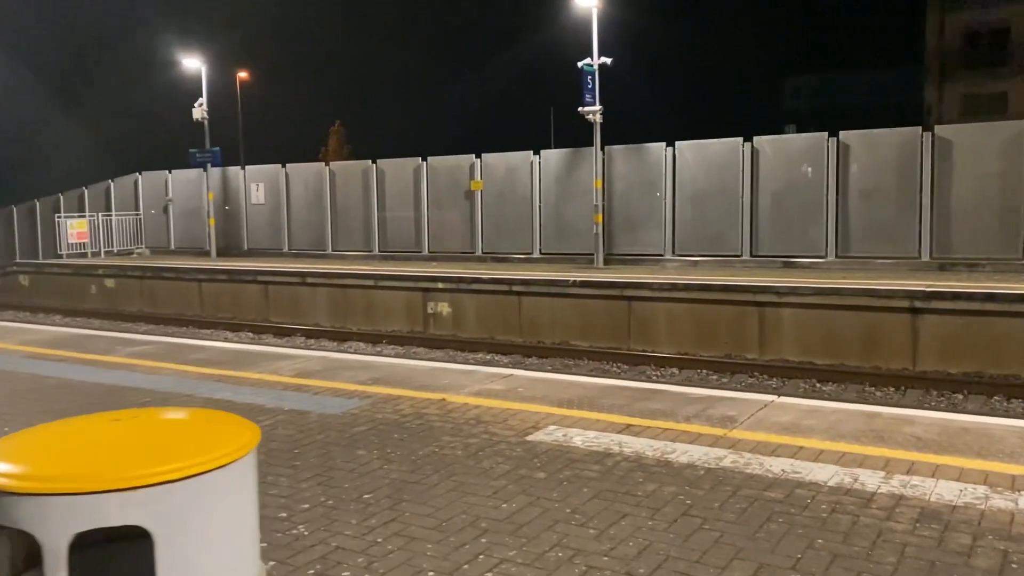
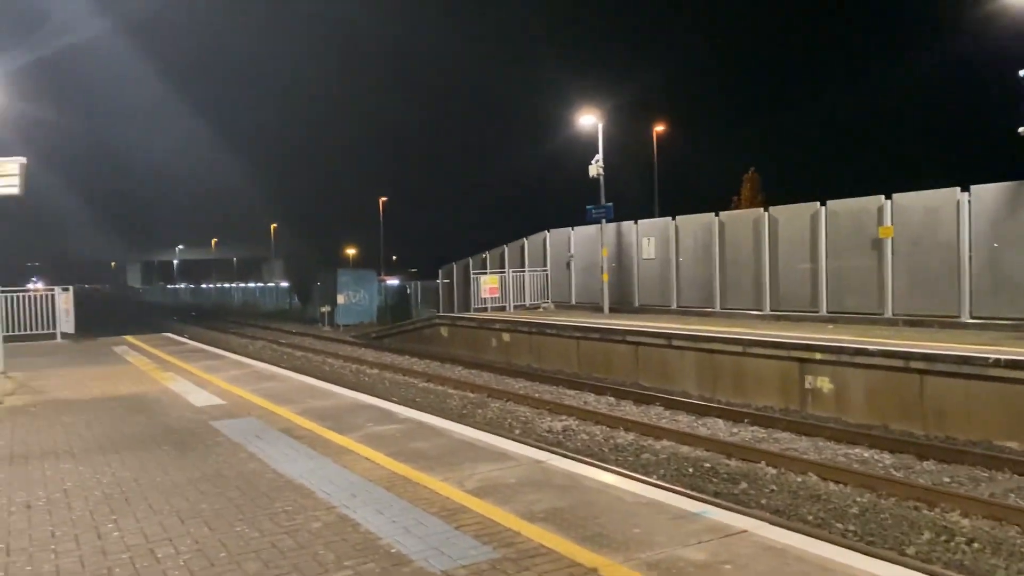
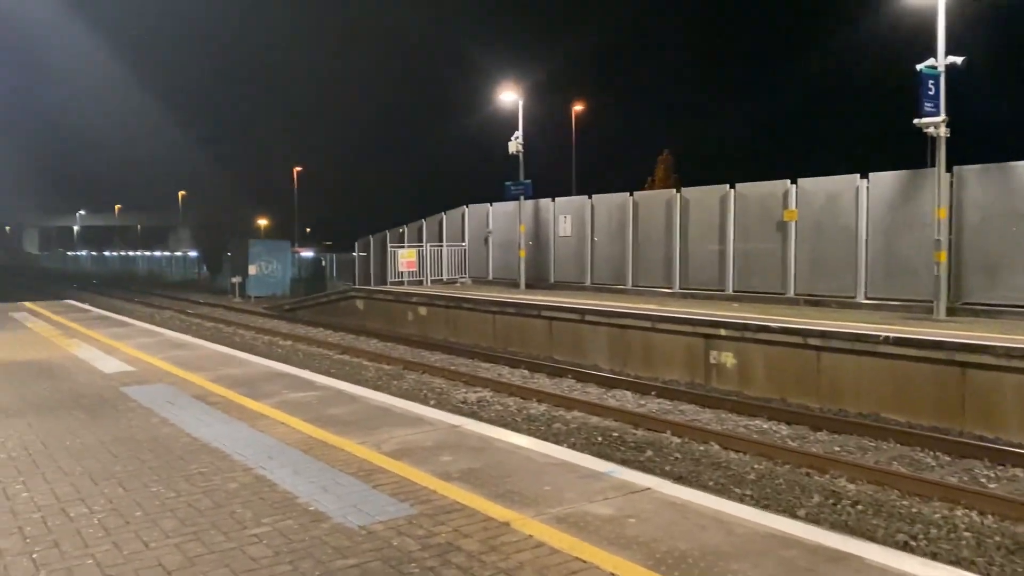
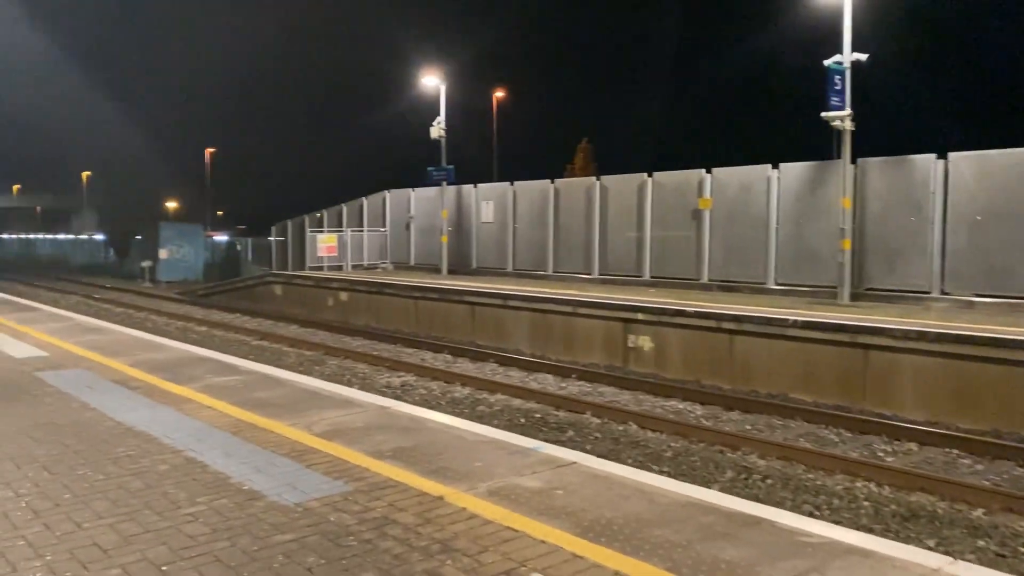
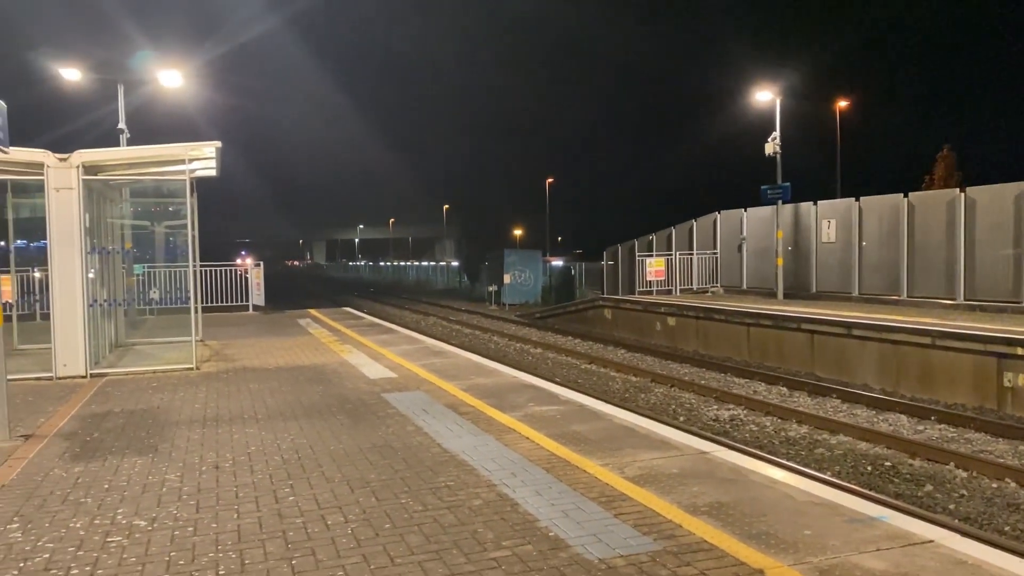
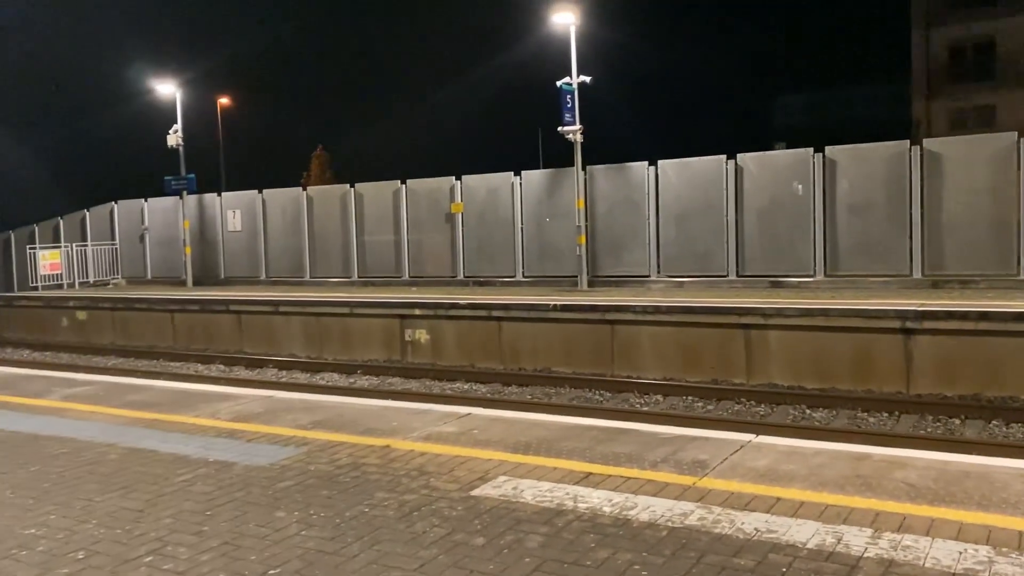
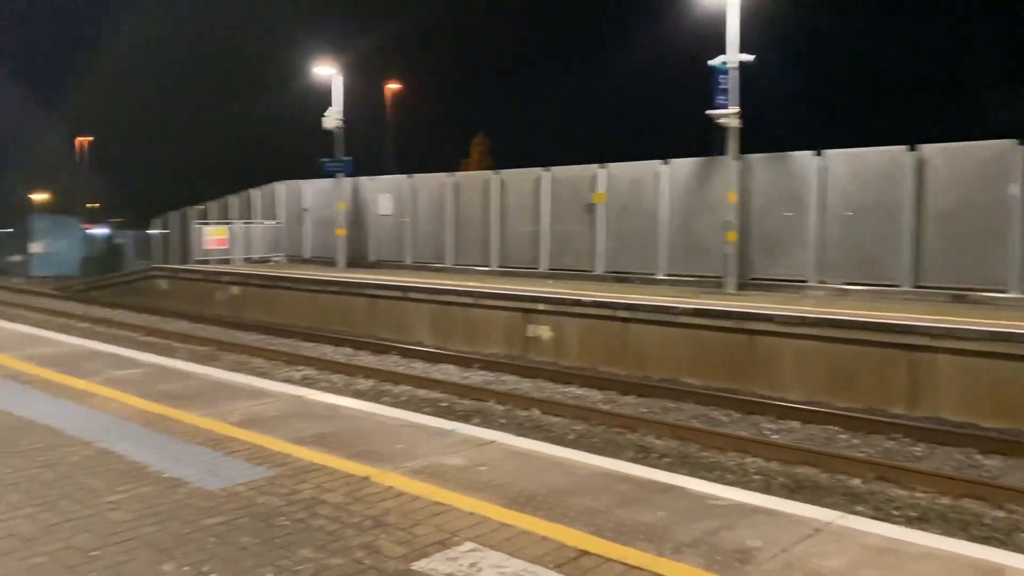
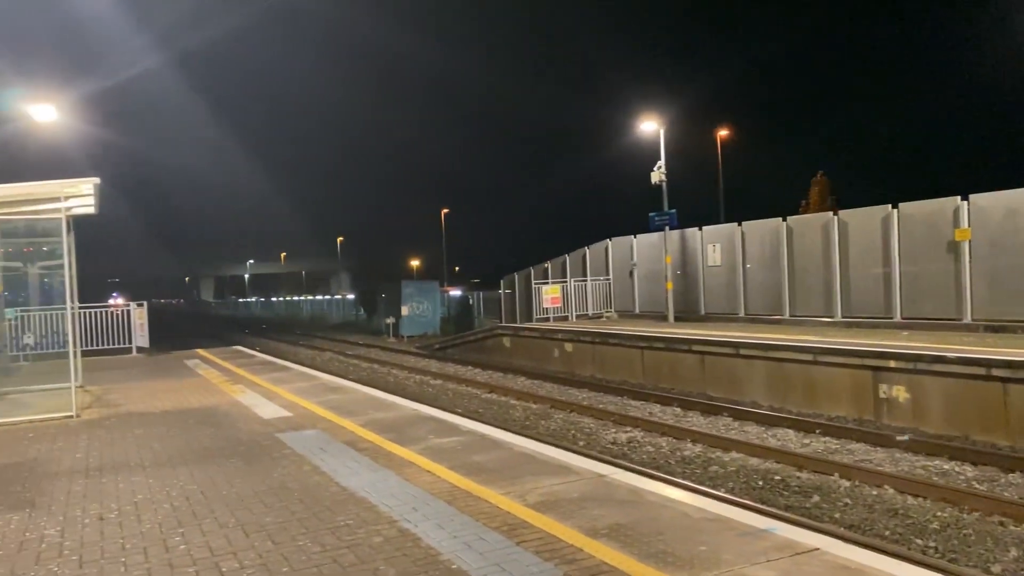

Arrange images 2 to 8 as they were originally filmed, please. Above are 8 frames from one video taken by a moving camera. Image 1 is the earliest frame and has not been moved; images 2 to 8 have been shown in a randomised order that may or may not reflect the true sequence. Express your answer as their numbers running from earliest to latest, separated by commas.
6, 7, 4, 3, 2, 8, 5
